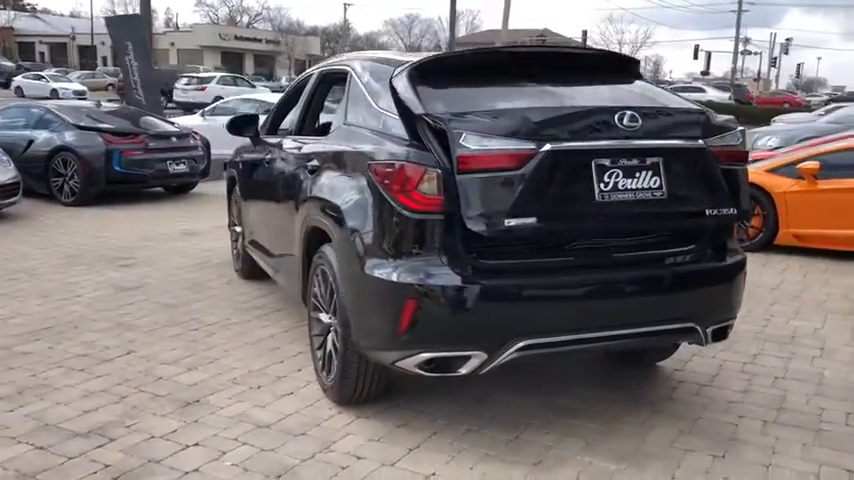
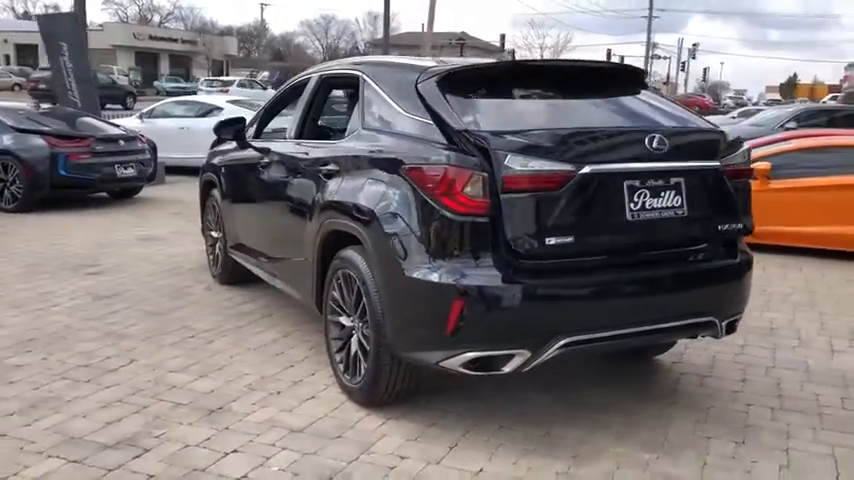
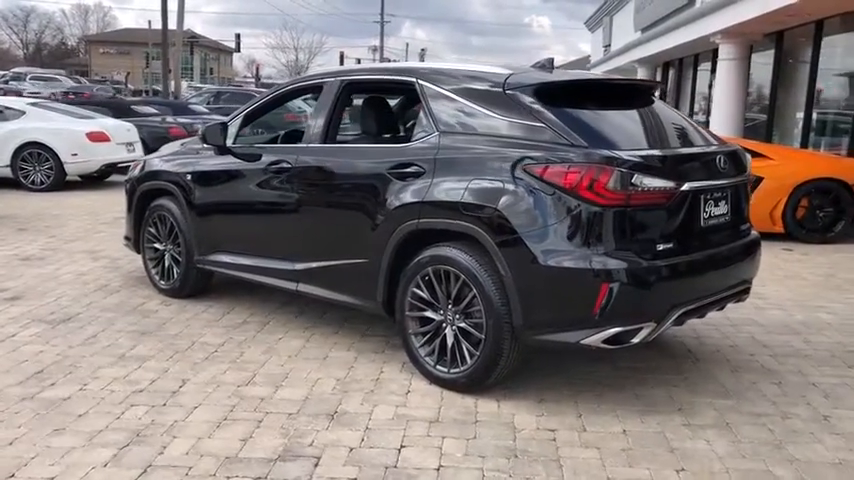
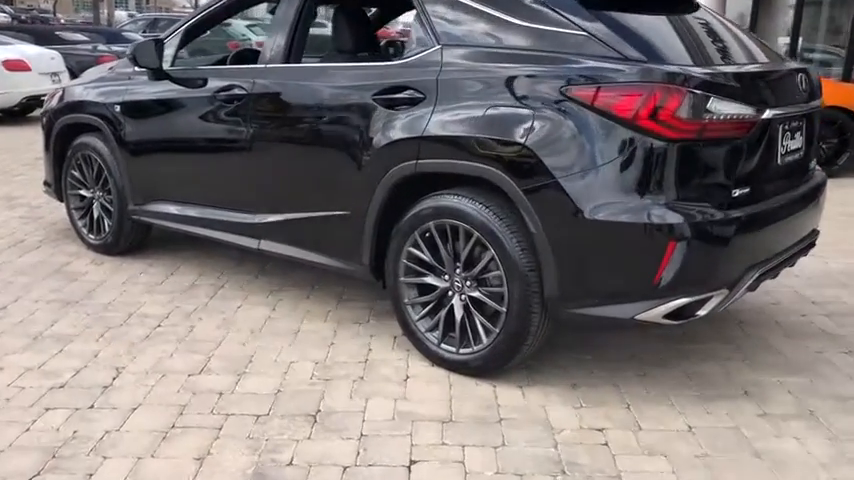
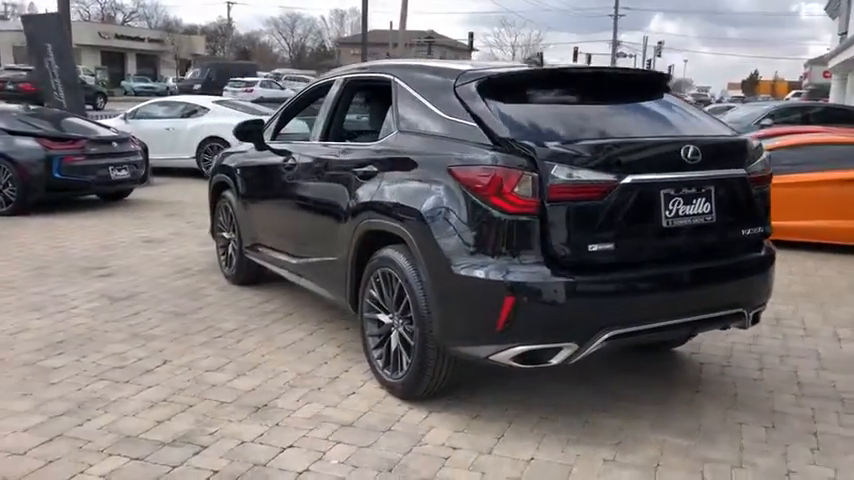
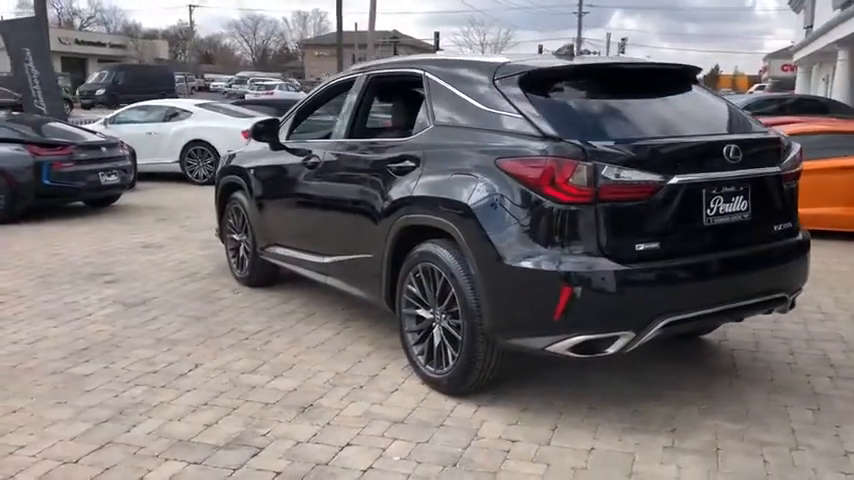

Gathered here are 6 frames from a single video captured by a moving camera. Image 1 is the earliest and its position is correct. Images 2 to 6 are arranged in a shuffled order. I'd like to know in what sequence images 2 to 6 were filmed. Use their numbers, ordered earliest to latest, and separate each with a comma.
2, 5, 6, 3, 4
